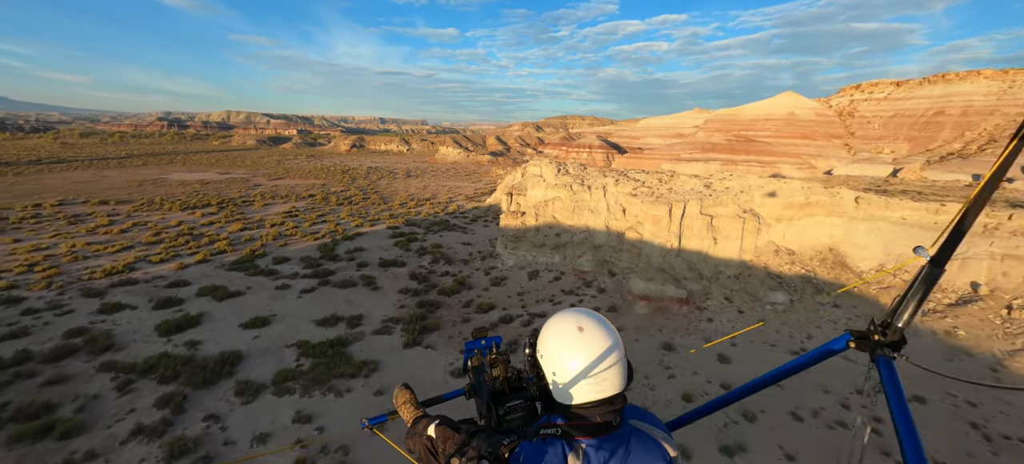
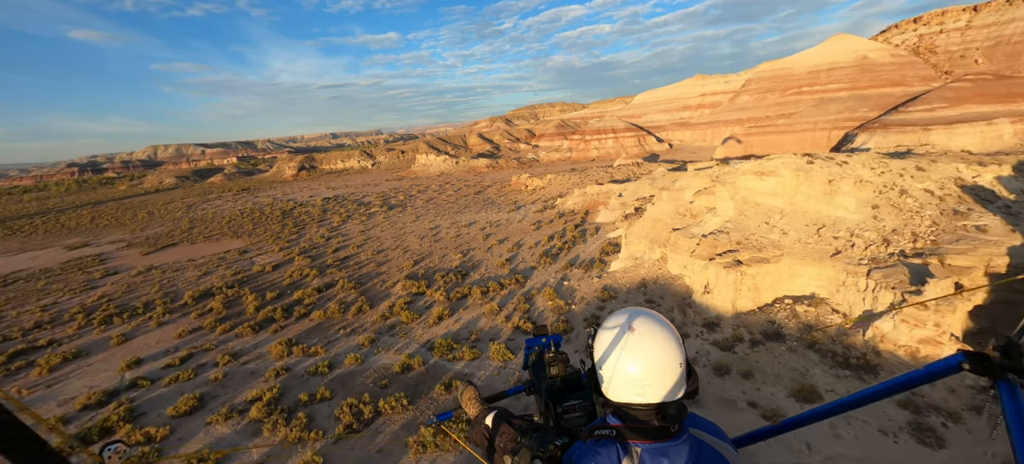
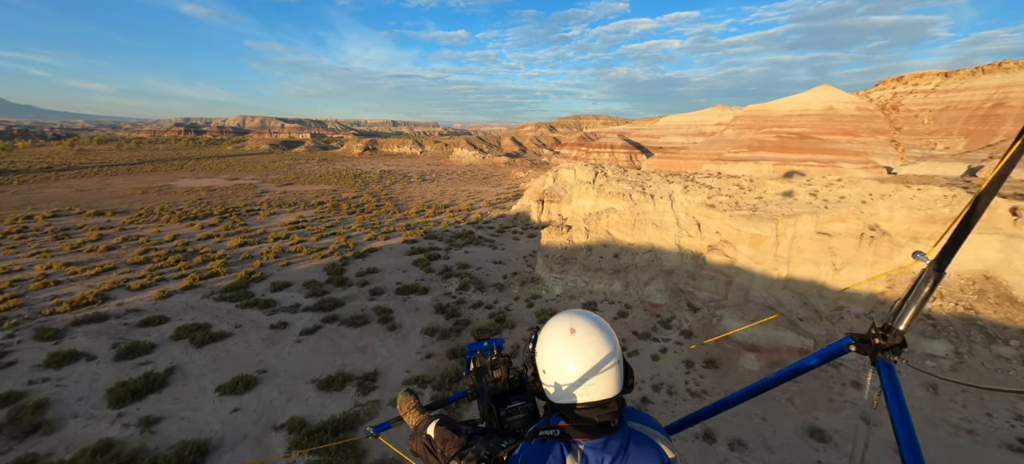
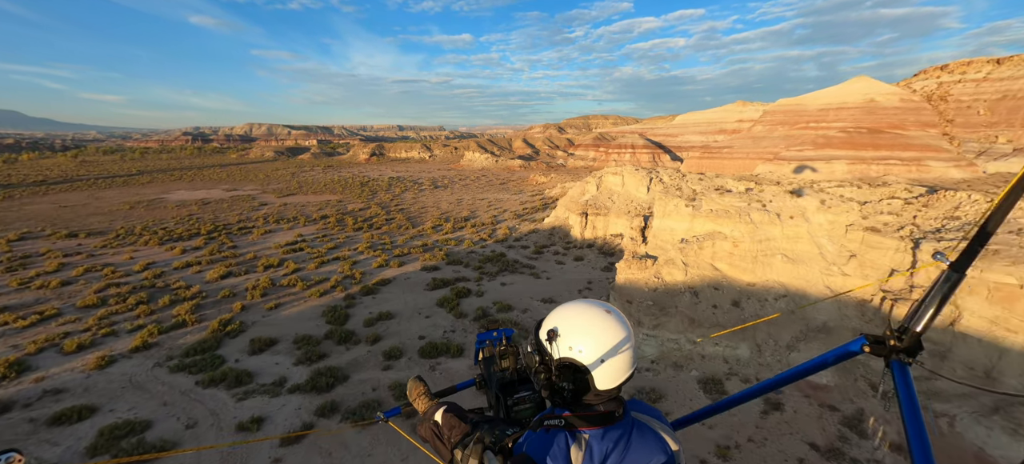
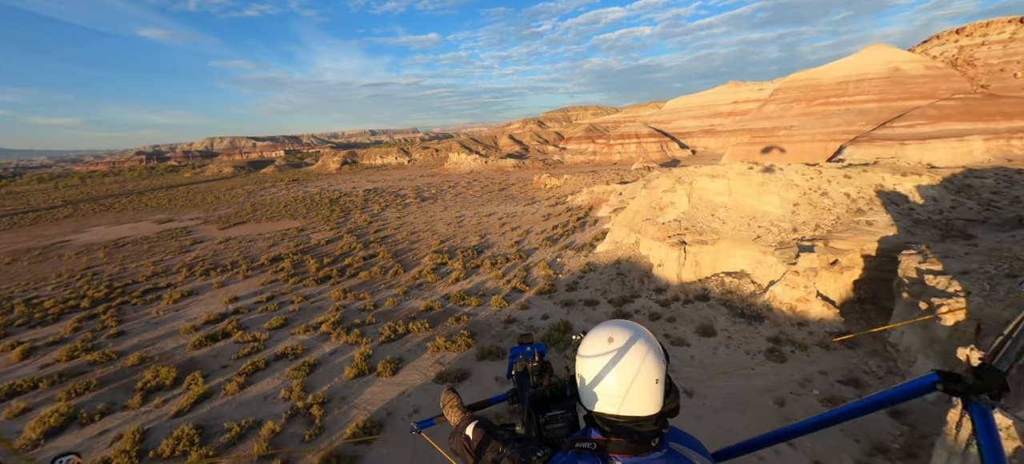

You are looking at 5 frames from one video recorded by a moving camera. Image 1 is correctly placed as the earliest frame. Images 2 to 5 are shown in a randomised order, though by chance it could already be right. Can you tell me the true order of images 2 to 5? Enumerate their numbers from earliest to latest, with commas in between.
3, 4, 5, 2
